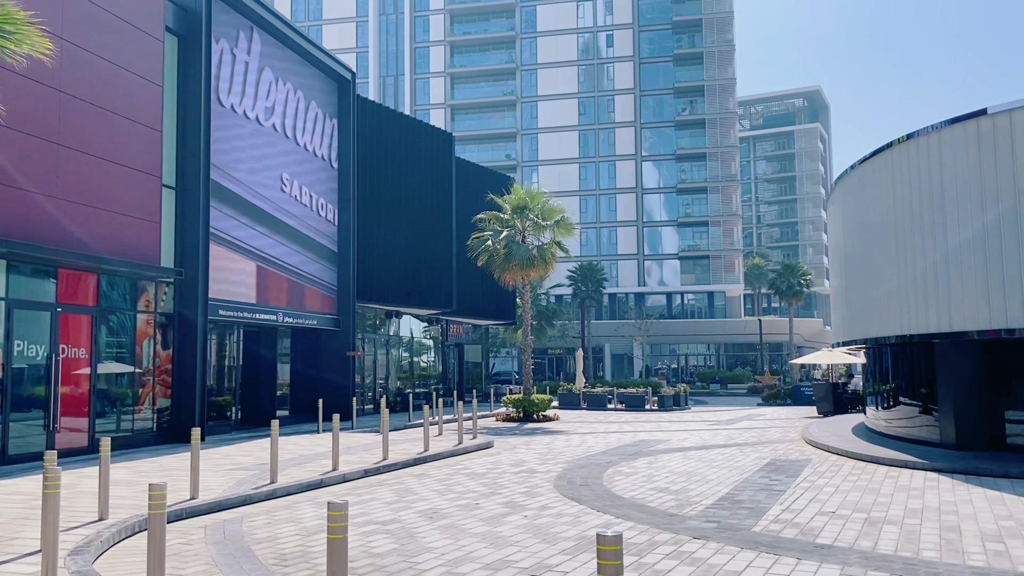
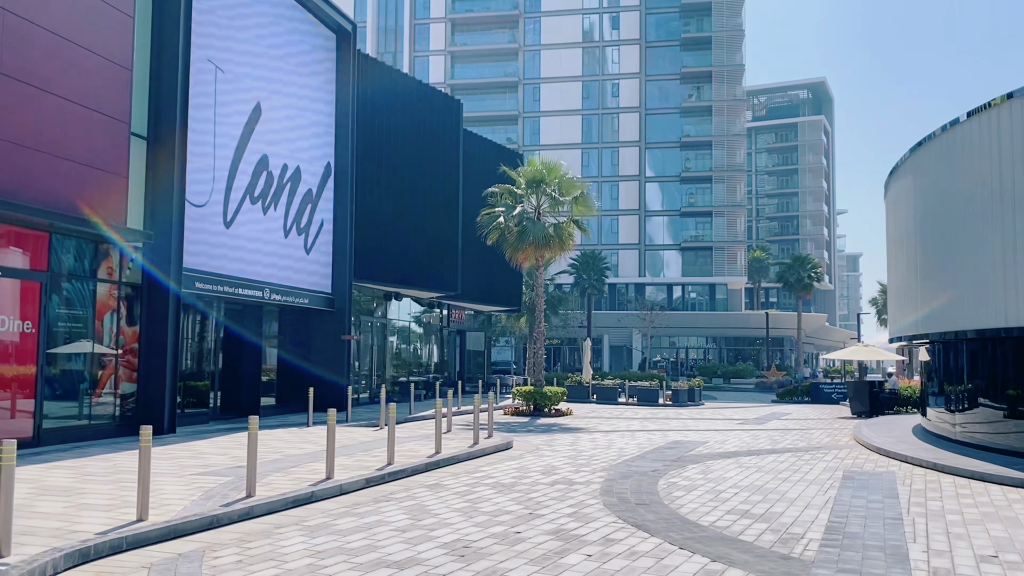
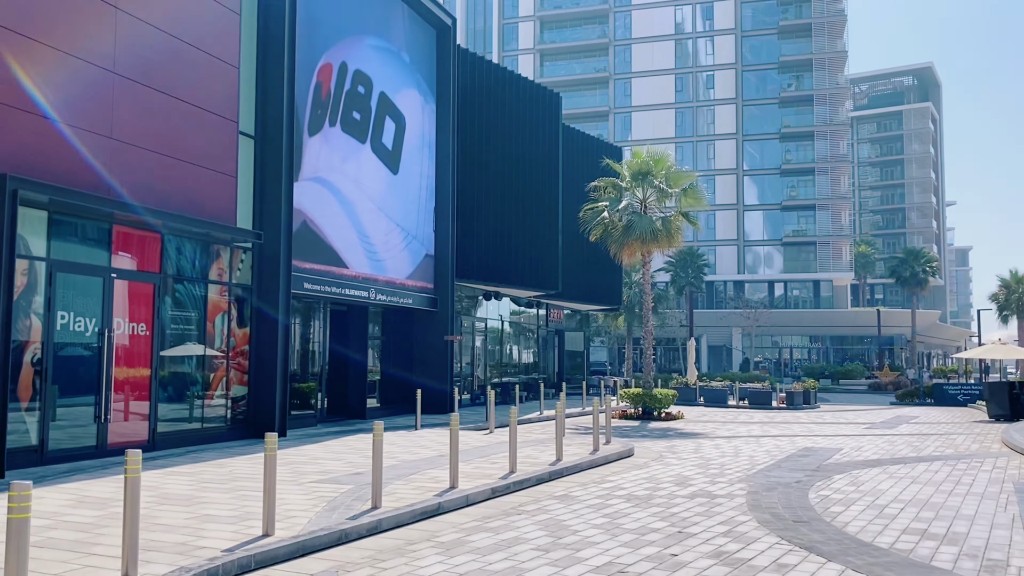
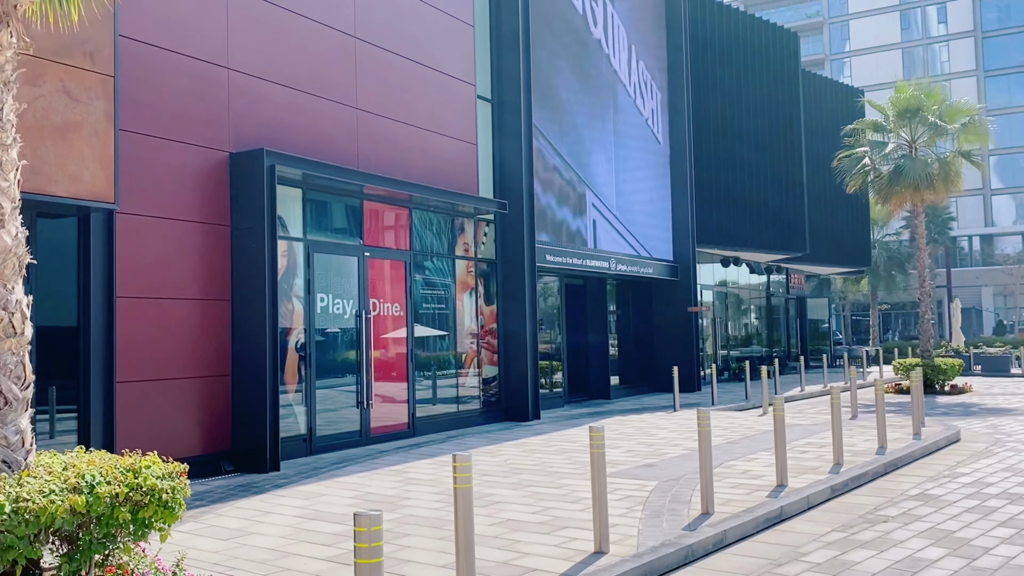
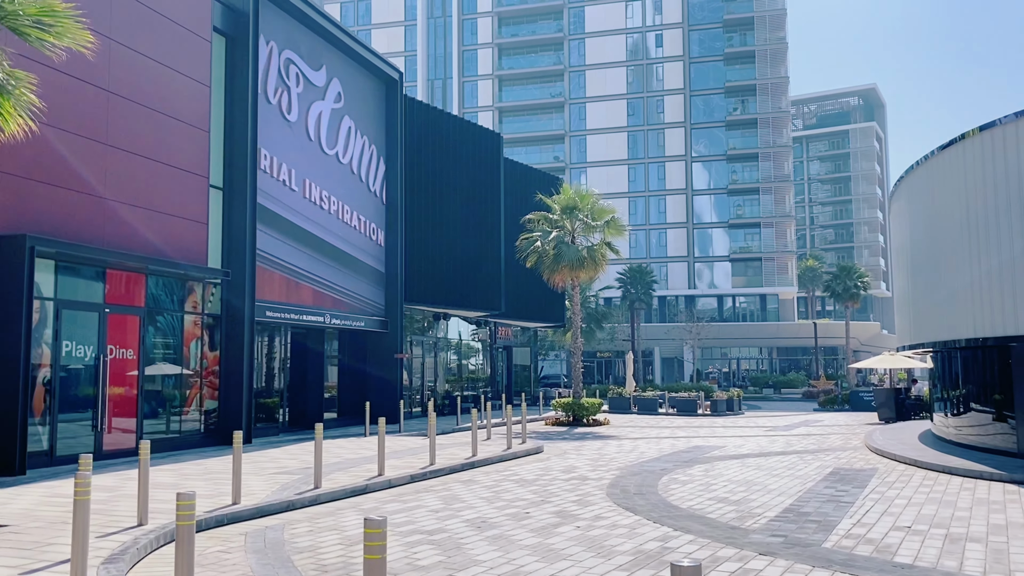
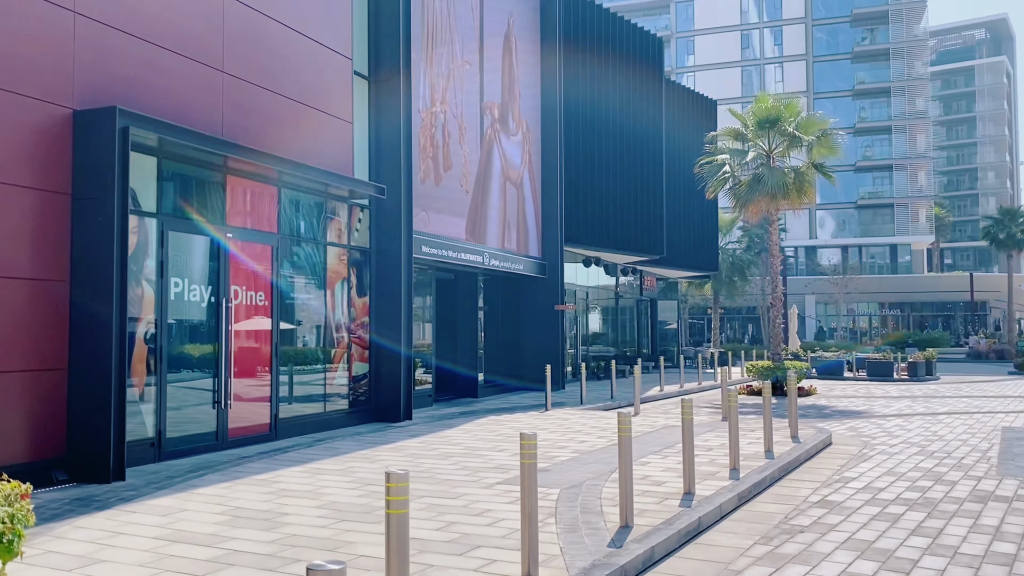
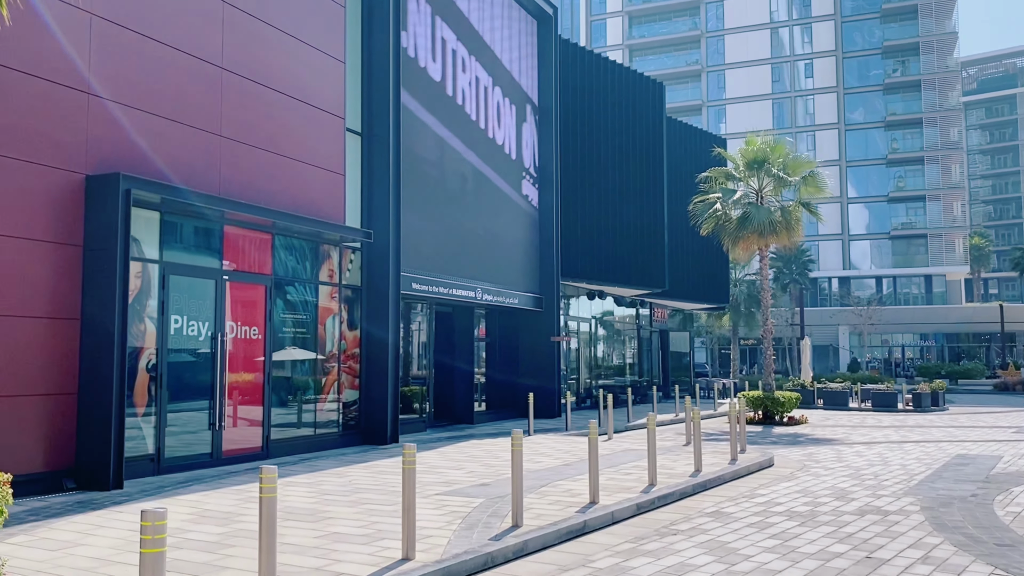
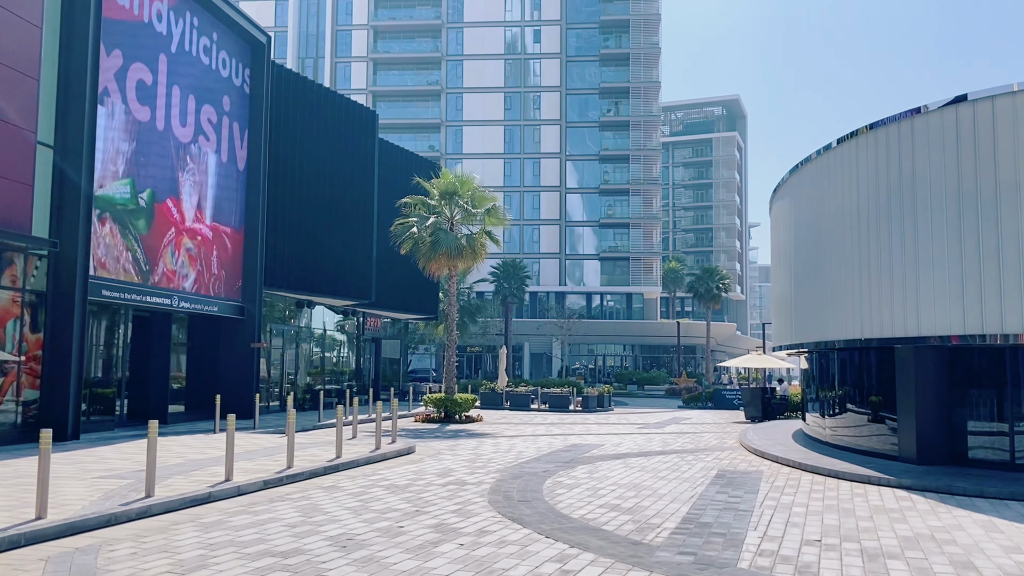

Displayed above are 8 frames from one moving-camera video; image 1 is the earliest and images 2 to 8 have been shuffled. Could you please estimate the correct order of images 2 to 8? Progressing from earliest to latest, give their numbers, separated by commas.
5, 8, 2, 3, 7, 4, 6
